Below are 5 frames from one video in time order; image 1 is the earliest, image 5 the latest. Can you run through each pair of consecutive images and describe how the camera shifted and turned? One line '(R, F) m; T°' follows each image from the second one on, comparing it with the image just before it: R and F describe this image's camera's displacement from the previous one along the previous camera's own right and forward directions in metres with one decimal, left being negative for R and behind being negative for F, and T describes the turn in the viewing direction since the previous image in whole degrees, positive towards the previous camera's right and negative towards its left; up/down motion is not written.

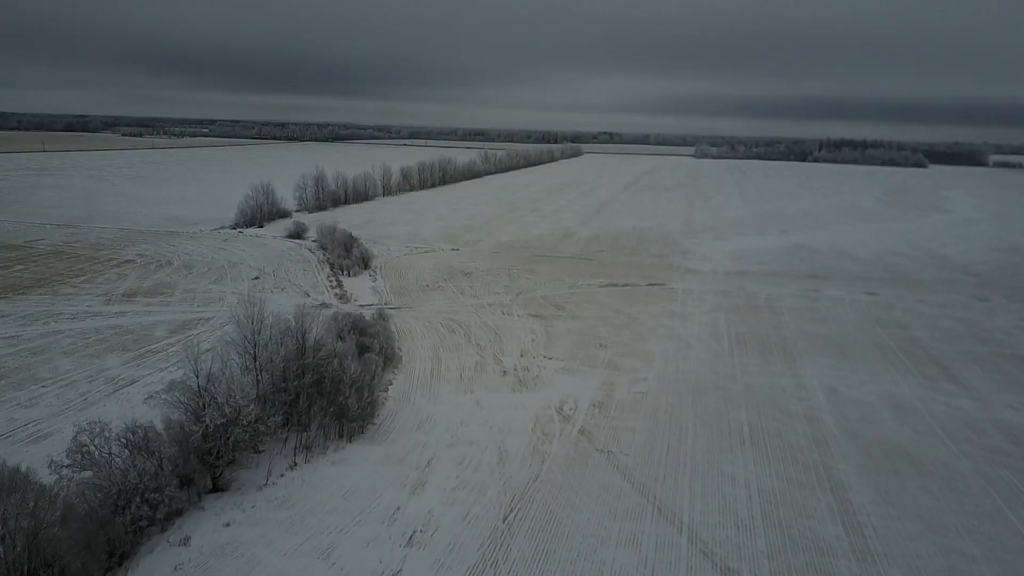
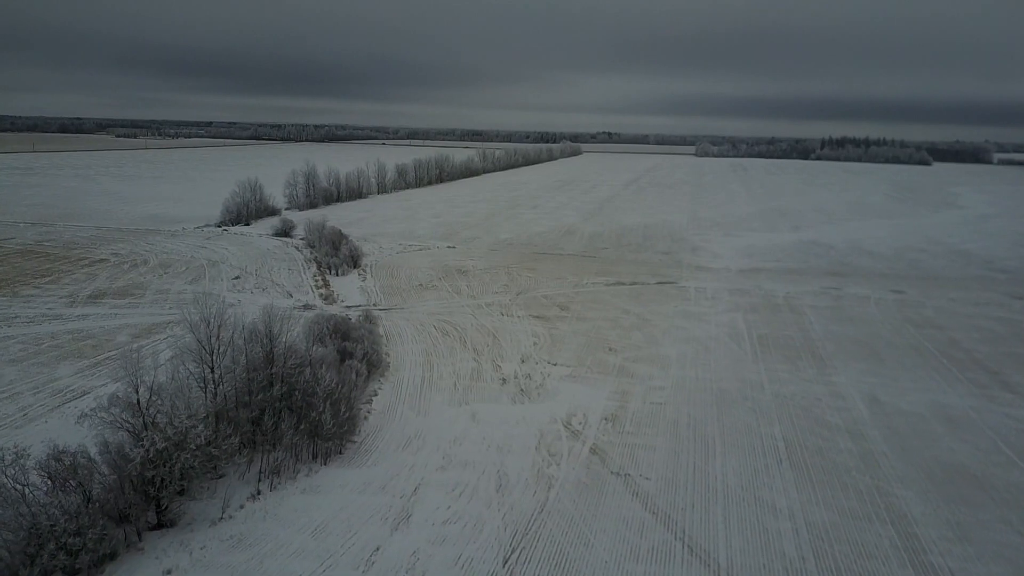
(0.0, +1.7) m; 0°
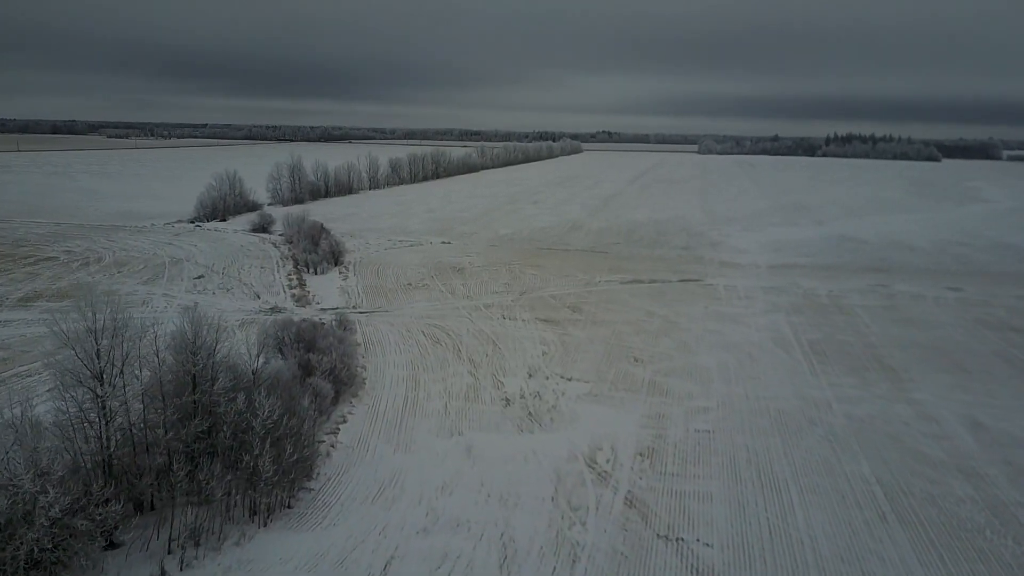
(-0.1, +2.9) m; 0°
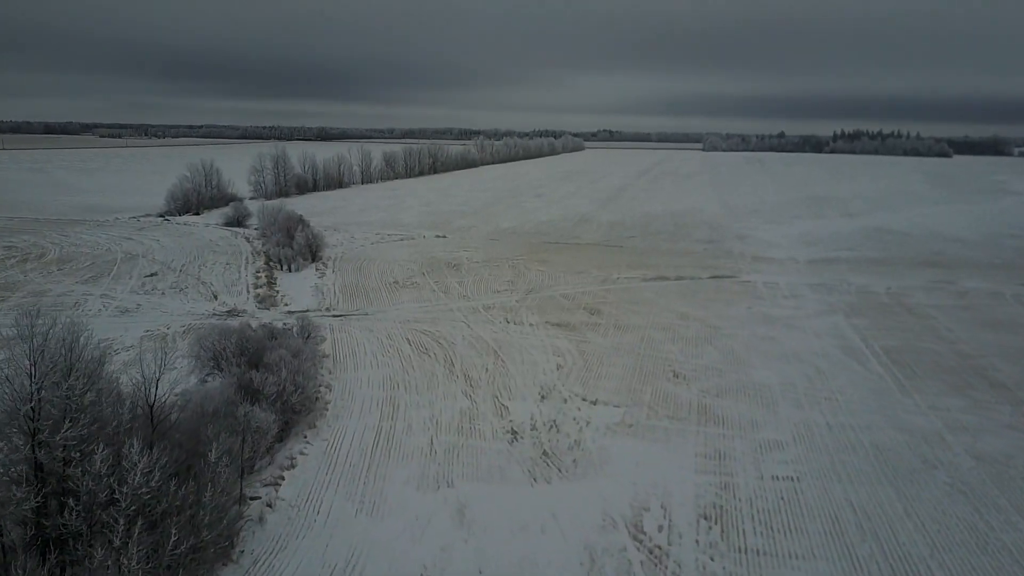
(-0.1, +2.9) m; 0°
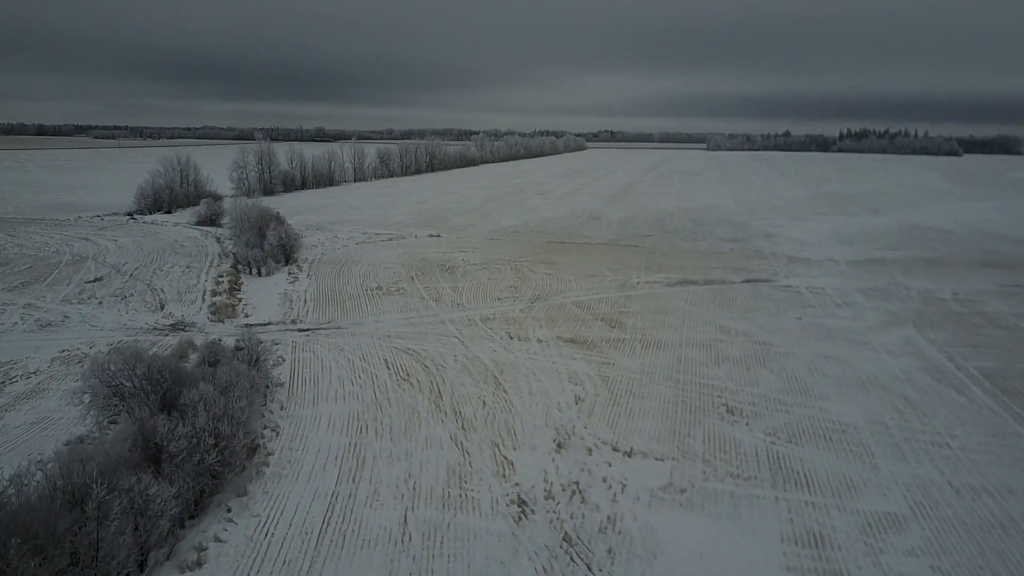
(0.0, +2.5) m; 0°
